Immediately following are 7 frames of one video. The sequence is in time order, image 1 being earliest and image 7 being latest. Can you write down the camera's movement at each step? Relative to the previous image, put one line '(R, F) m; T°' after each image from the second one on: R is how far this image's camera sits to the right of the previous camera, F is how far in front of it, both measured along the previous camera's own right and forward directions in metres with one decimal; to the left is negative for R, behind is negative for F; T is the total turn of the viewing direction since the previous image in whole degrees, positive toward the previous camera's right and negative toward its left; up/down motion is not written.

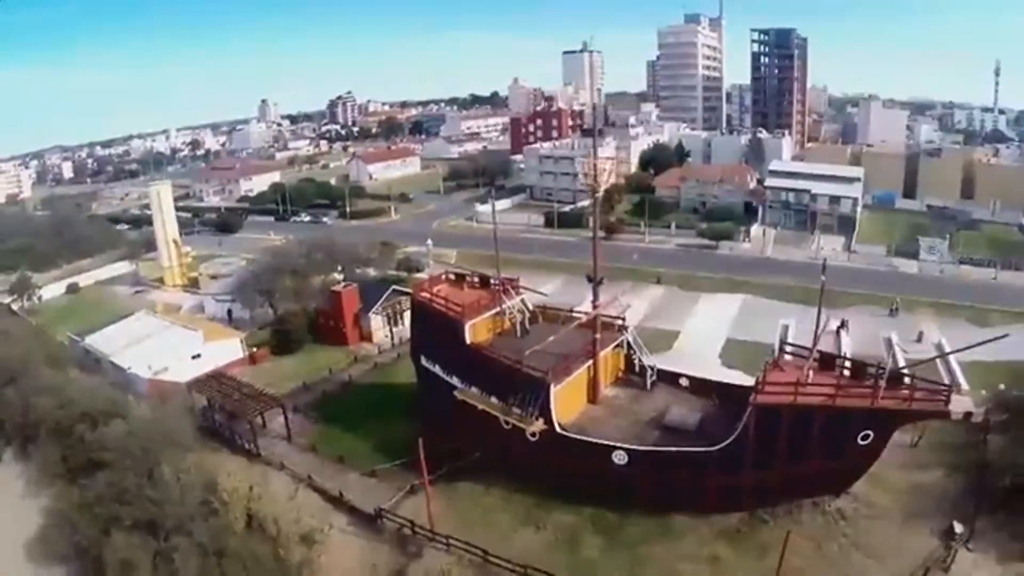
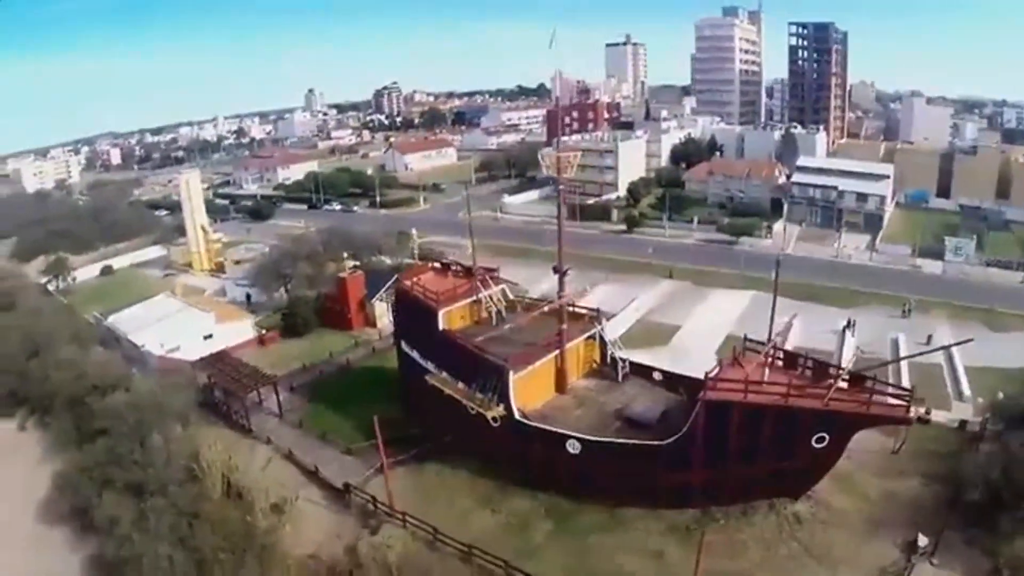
(+1.3, -0.1) m; -4°
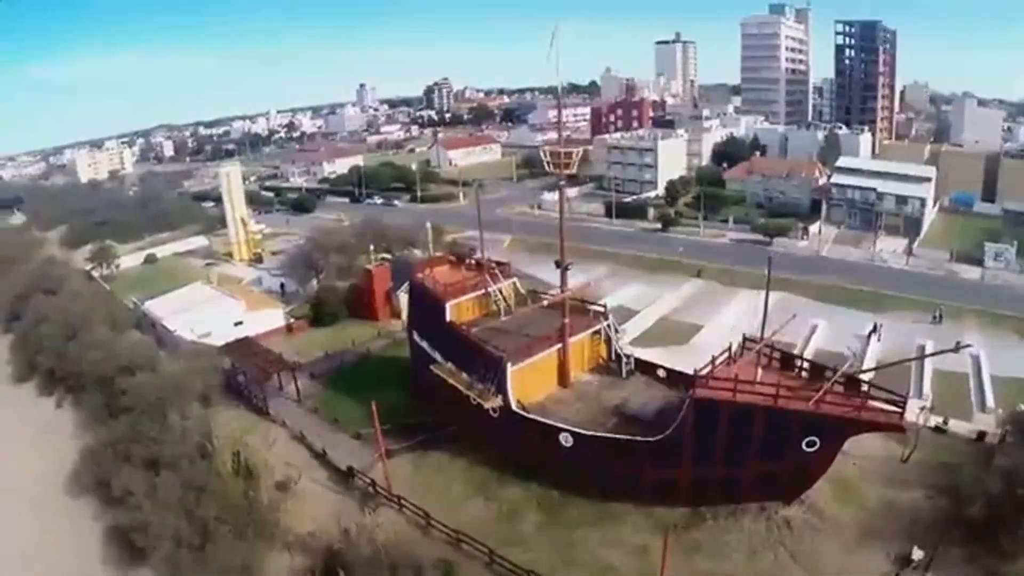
(+0.8, -0.2) m; -4°
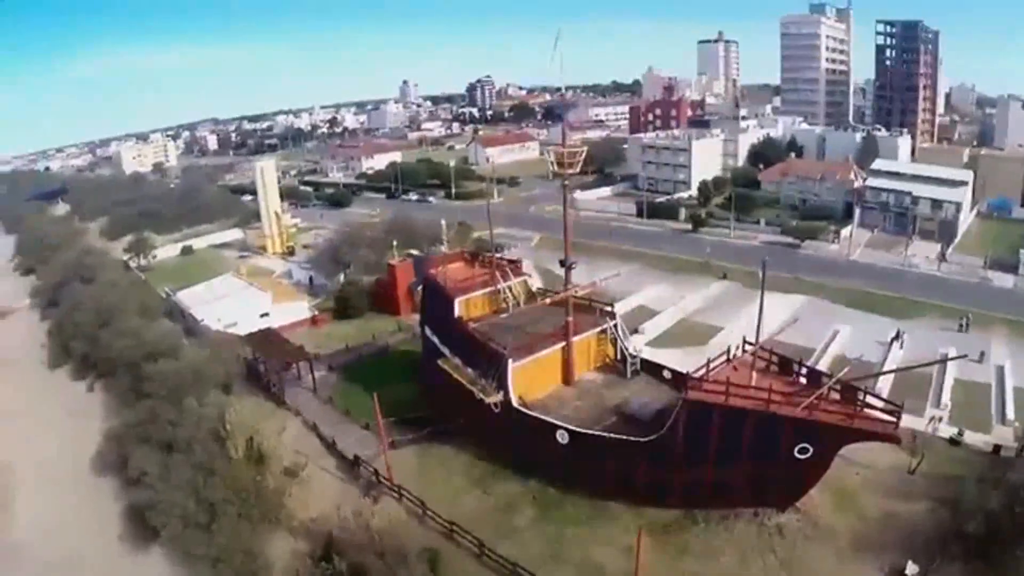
(+0.6, -0.2) m; -3°
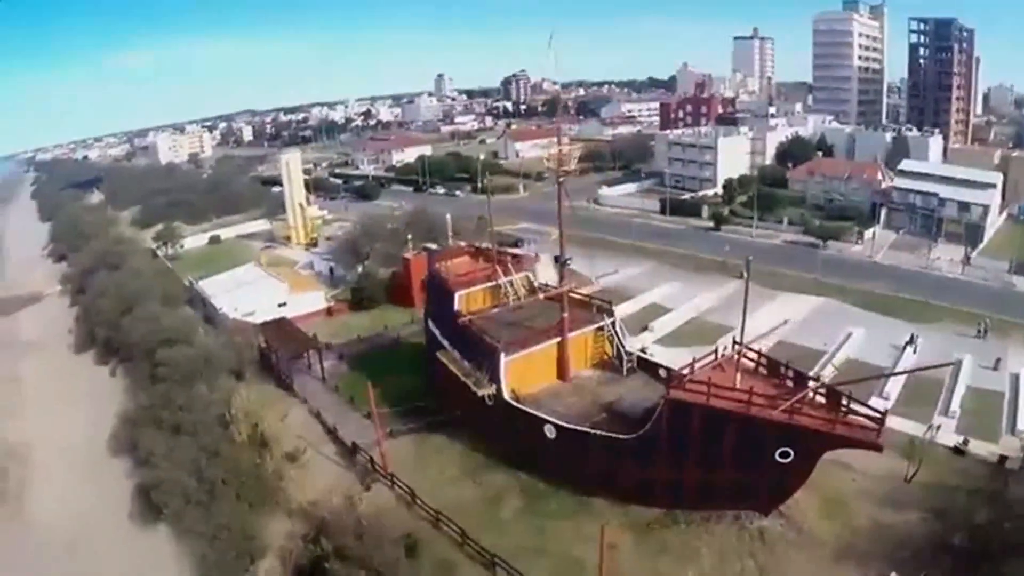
(+0.7, -0.2) m; -3°
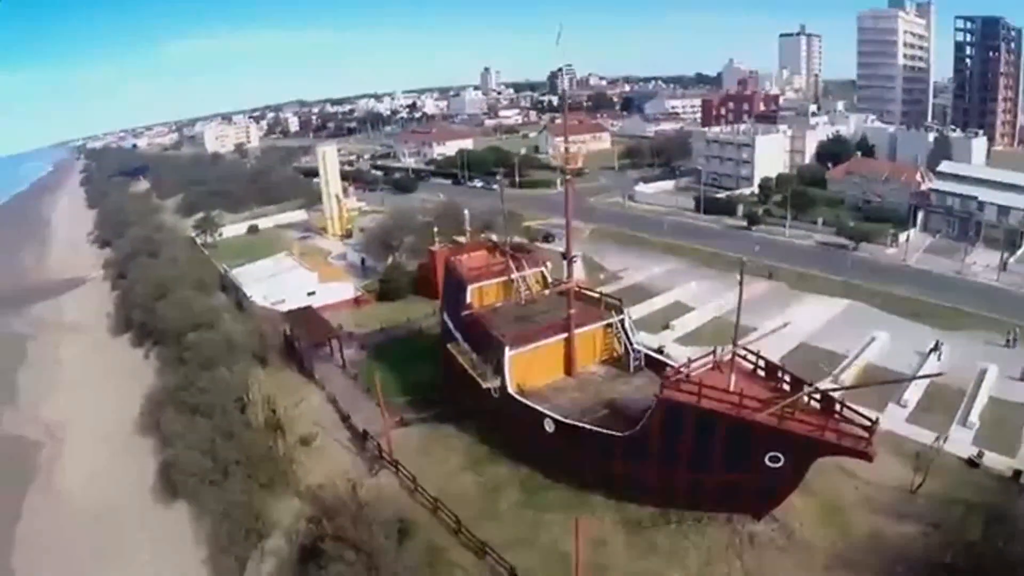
(+0.6, -0.3) m; -3°
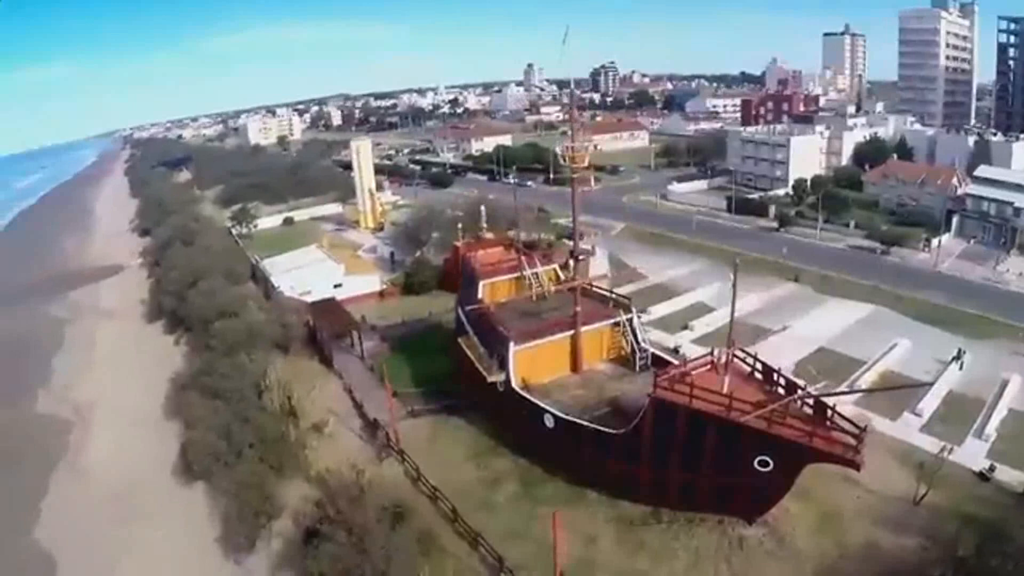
(+0.6, -0.3) m; -3°
